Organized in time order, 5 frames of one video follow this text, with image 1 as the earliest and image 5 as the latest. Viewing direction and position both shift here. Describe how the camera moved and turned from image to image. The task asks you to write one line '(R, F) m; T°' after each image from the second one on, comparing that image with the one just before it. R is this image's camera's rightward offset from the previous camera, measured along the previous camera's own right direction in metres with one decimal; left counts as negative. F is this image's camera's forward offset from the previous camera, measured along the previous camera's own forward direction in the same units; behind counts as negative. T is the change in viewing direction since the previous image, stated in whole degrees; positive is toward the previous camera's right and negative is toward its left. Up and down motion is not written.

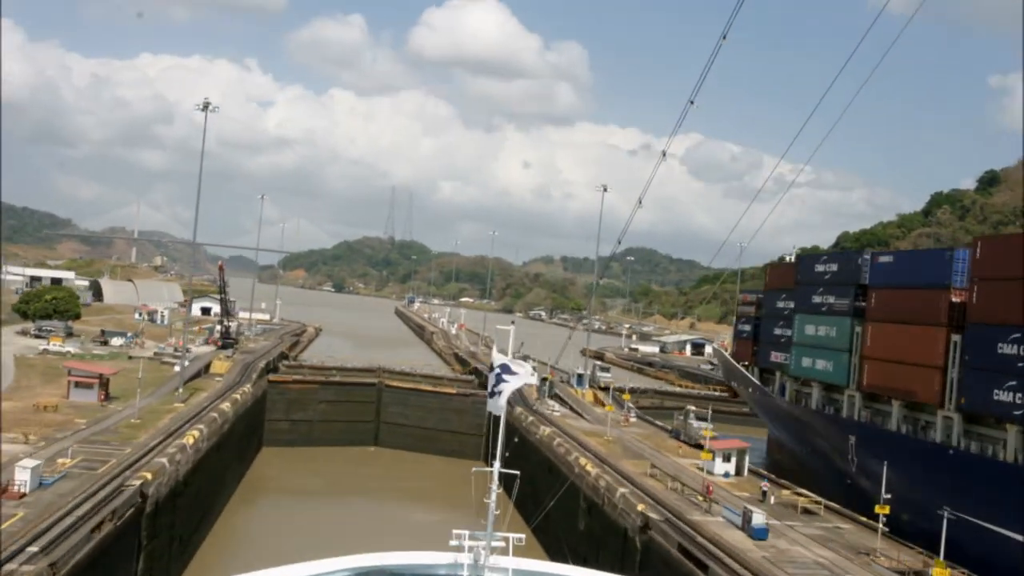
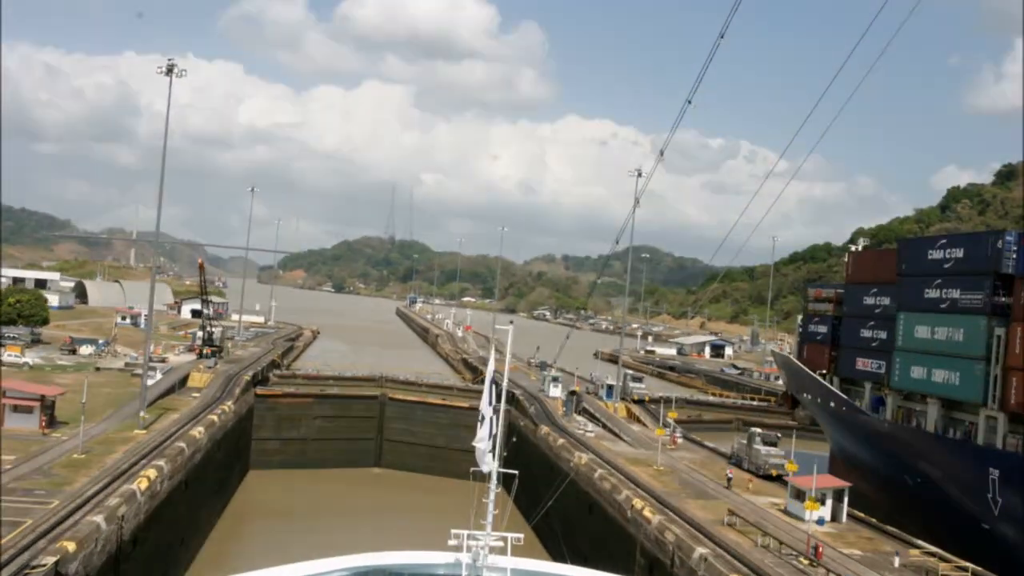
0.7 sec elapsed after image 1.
(-0.8, +4.3) m; 0°
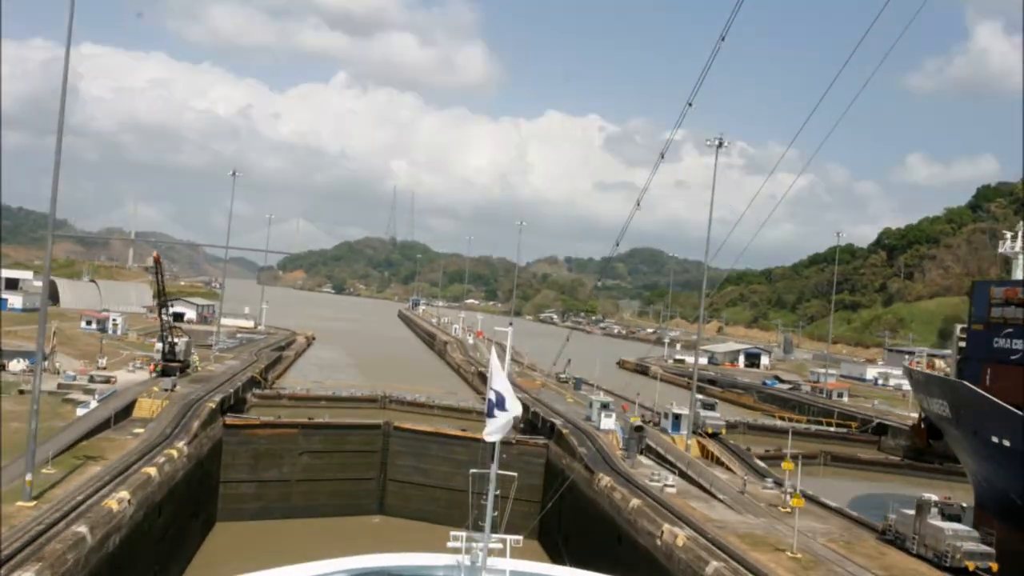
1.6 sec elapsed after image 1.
(-1.3, +6.7) m; 0°
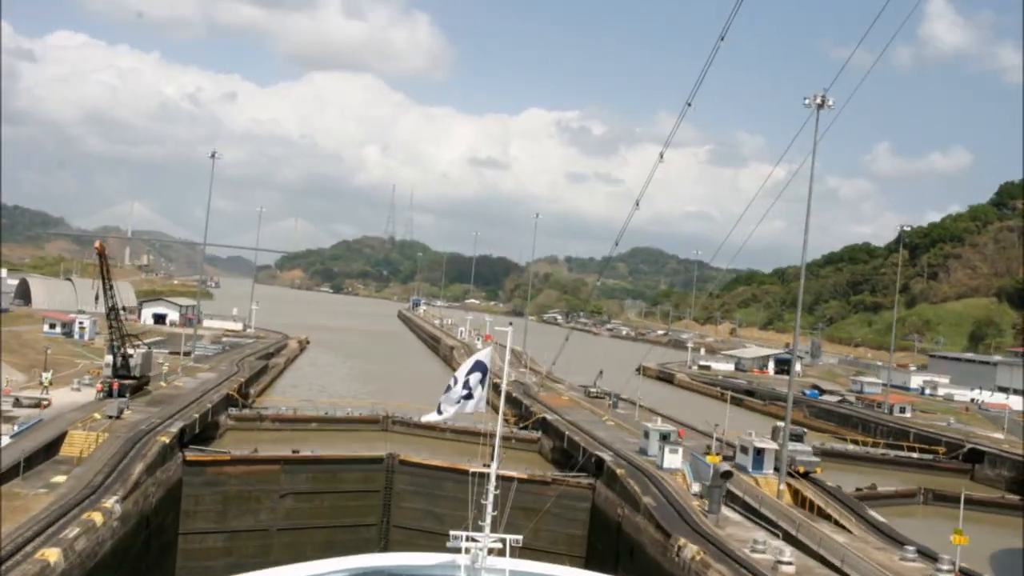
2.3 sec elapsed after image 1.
(-1.0, +5.2) m; 0°
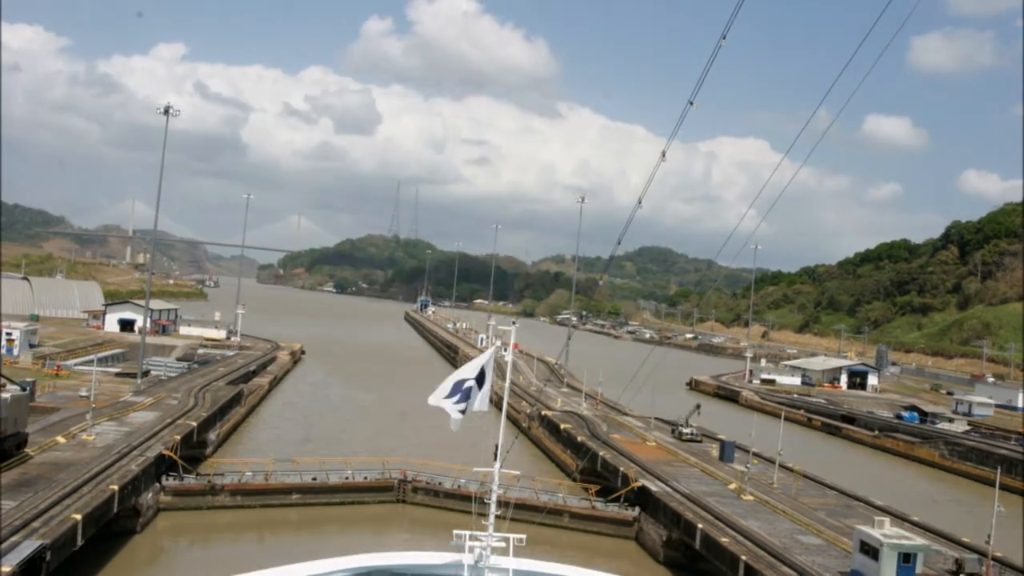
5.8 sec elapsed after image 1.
(-1.8, +8.9) m; 0°
